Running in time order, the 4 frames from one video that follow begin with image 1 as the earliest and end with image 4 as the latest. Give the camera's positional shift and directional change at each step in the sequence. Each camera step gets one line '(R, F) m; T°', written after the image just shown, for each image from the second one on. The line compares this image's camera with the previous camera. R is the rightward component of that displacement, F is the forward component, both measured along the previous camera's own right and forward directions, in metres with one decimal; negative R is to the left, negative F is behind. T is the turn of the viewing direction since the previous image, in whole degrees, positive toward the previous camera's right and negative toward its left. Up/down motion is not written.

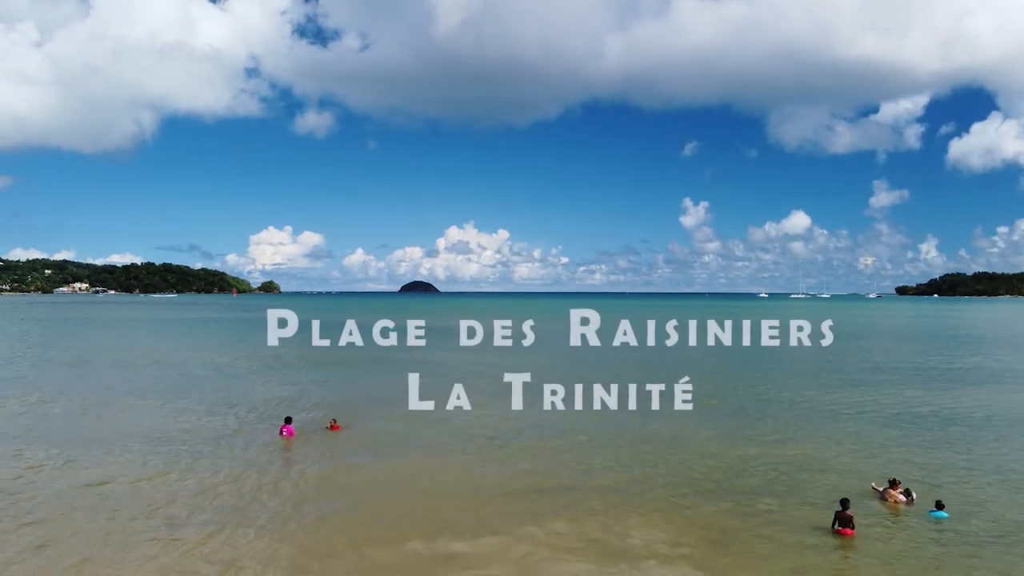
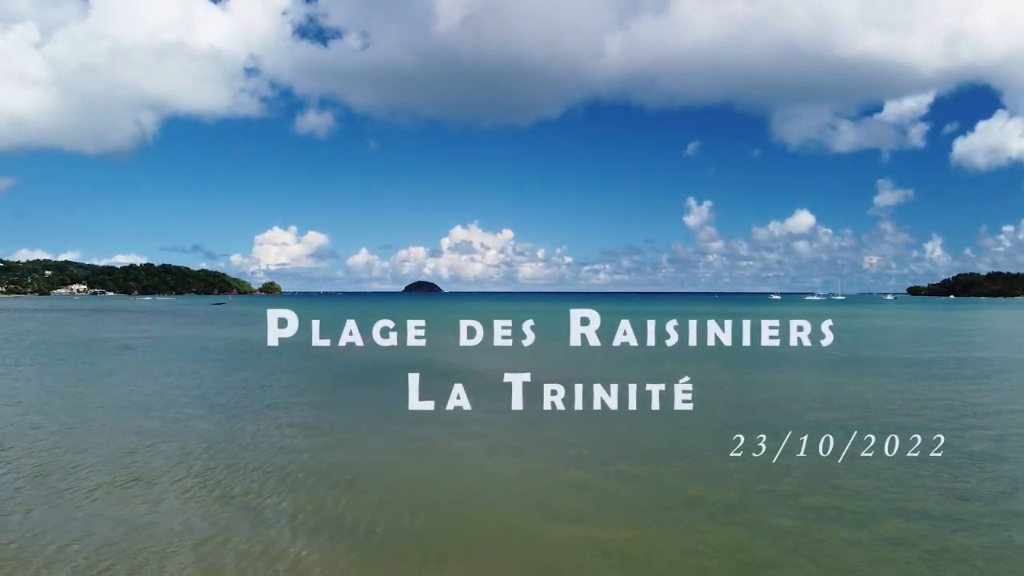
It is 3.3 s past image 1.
(+0.1, +1.4) m; 0°
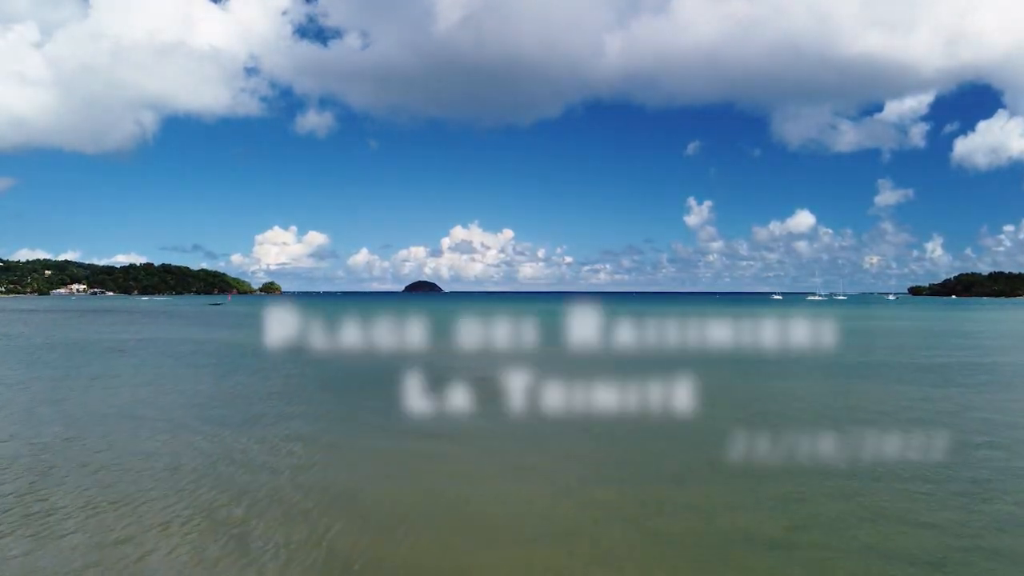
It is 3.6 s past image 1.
(0.0, +0.2) m; 0°
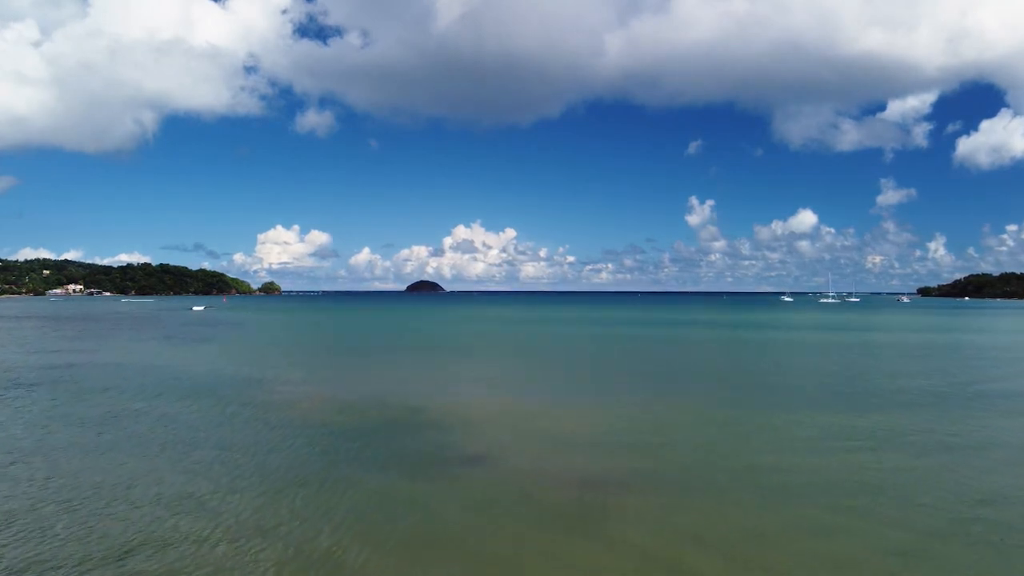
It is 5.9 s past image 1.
(+0.1, +1.3) m; 0°
